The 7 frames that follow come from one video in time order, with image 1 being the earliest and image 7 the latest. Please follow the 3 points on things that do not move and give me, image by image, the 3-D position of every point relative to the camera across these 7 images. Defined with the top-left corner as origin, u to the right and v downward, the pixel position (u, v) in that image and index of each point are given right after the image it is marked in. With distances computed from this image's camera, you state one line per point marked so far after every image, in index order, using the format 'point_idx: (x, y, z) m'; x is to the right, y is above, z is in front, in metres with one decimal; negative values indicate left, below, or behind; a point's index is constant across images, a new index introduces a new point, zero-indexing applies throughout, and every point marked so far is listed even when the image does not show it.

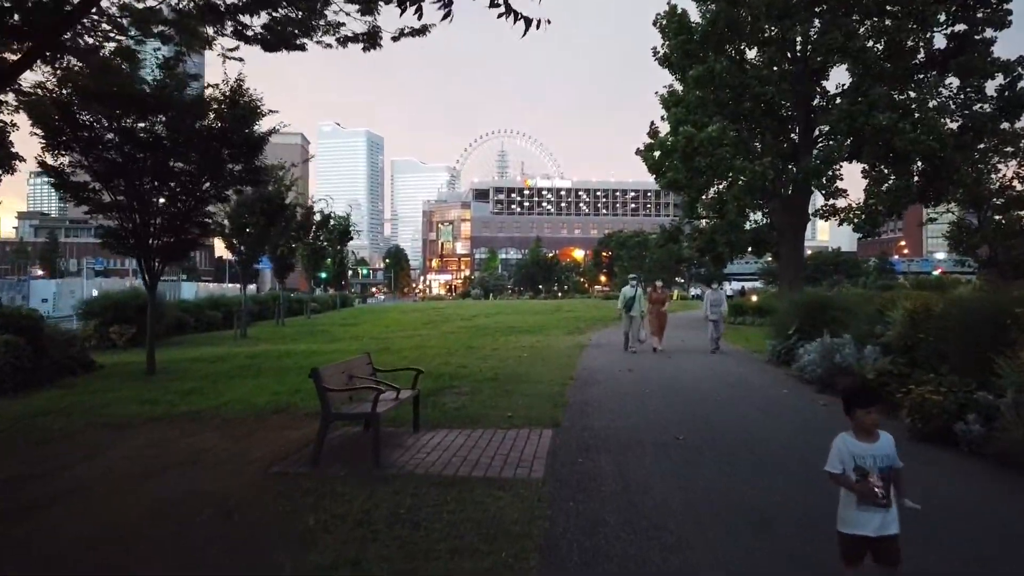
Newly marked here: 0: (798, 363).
0: (+4.9, -1.3, +12.9) m
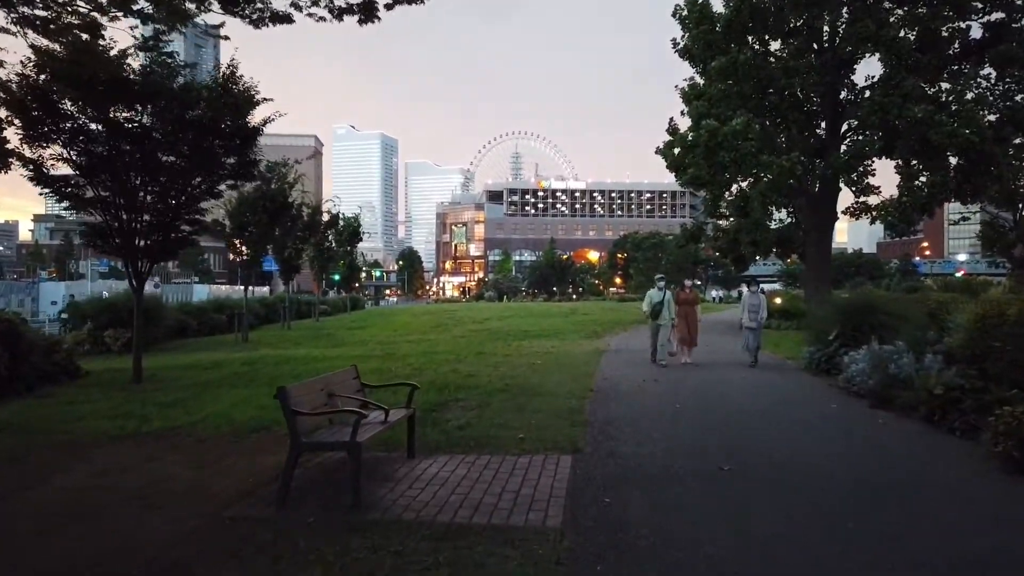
0: (+5.1, -1.3, +11.6) m
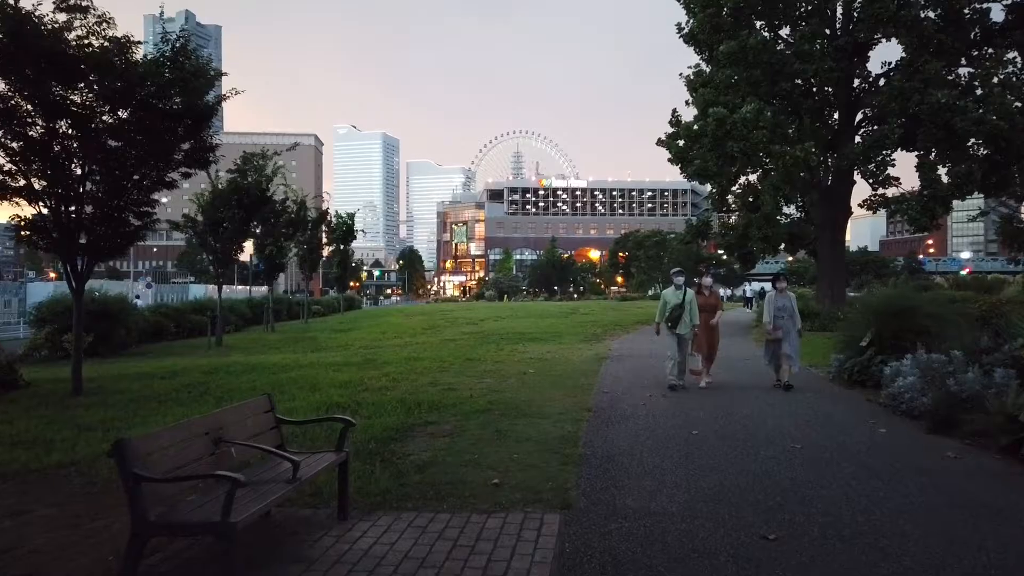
0: (+4.9, -1.3, +9.8) m
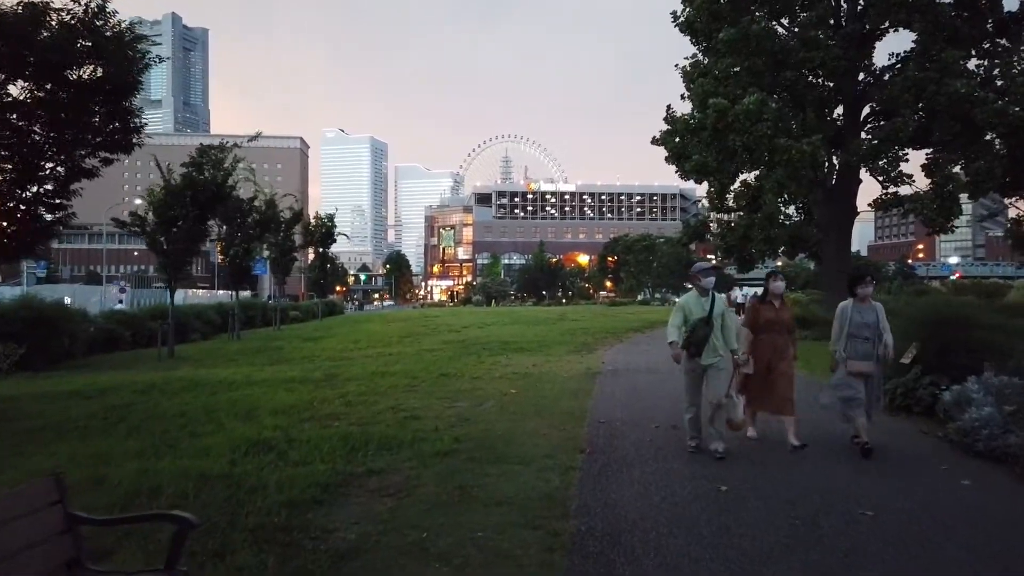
0: (+4.6, -1.4, +7.9) m
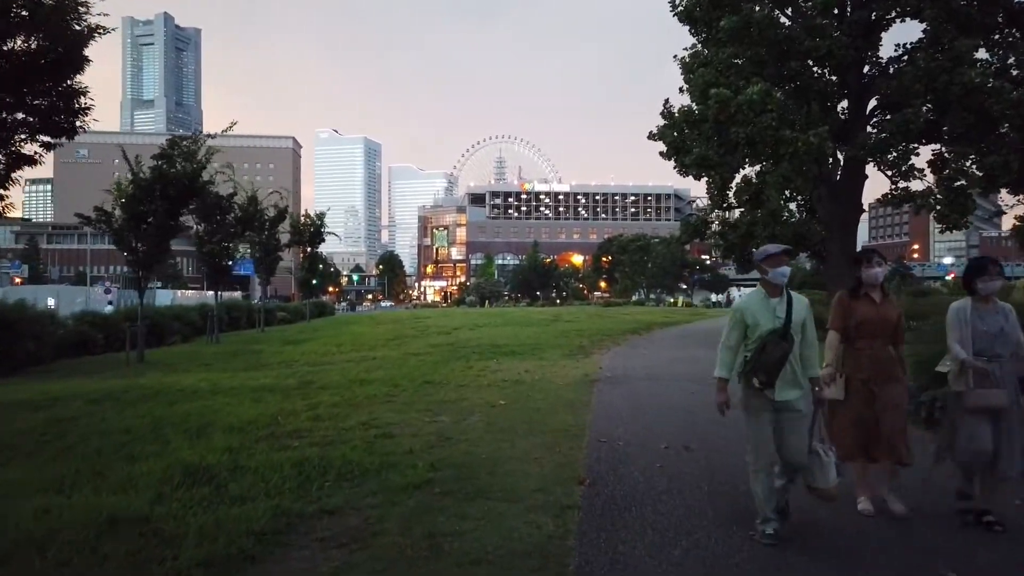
0: (+4.5, -1.4, +6.8) m
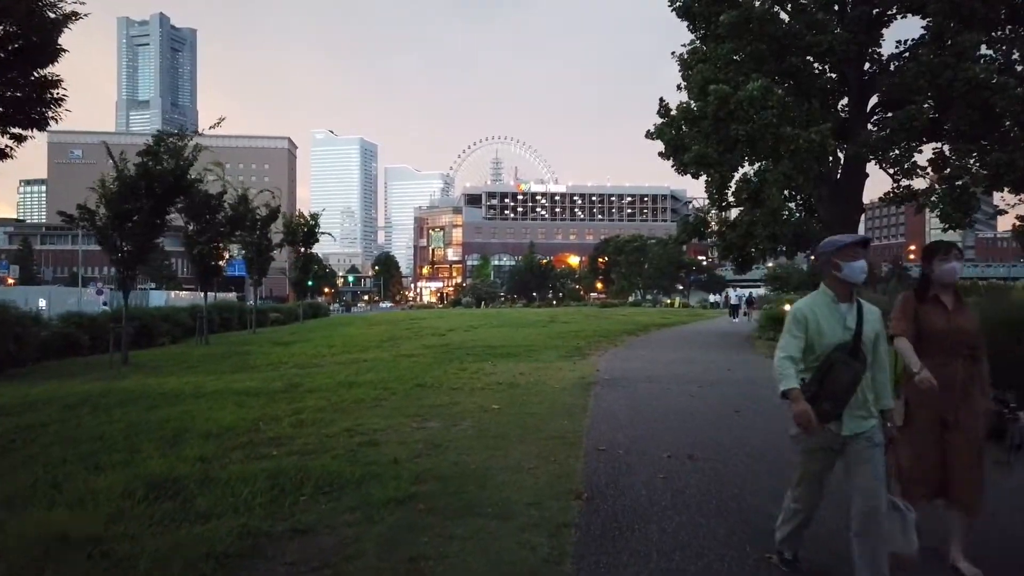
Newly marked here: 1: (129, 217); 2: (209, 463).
0: (+4.4, -1.4, +6.3) m
1: (-9.7, +1.8, +18.9) m
2: (-2.8, -1.6, +6.9) m
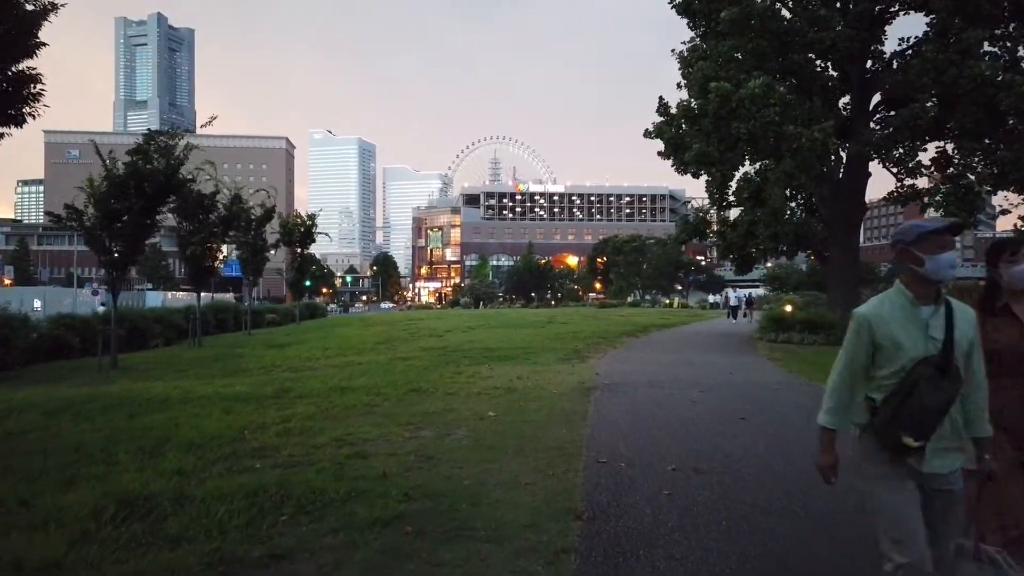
0: (+4.4, -1.4, +6.0) m
1: (-9.7, +1.8, +18.5) m
2: (-2.8, -1.6, +6.5) m
